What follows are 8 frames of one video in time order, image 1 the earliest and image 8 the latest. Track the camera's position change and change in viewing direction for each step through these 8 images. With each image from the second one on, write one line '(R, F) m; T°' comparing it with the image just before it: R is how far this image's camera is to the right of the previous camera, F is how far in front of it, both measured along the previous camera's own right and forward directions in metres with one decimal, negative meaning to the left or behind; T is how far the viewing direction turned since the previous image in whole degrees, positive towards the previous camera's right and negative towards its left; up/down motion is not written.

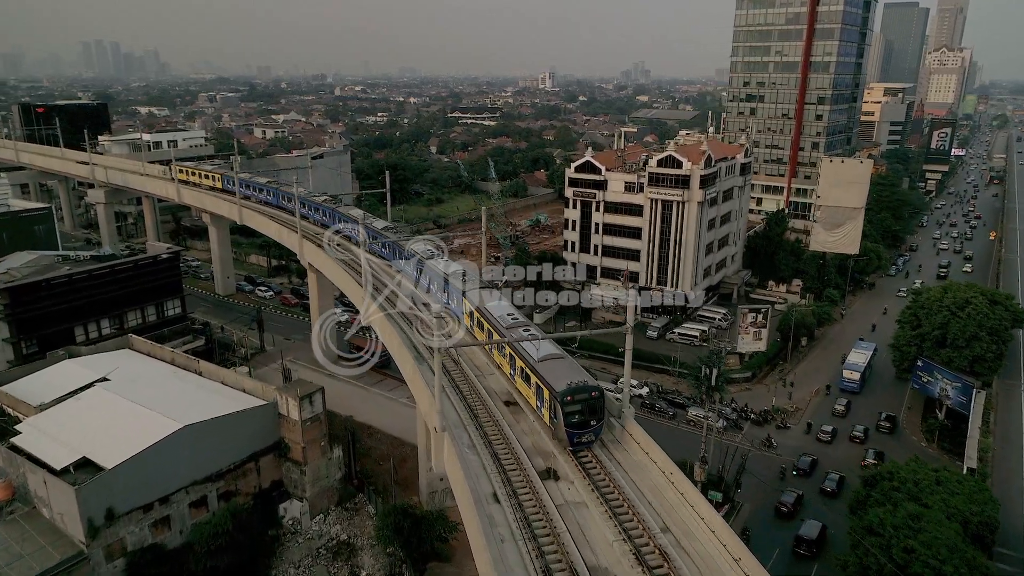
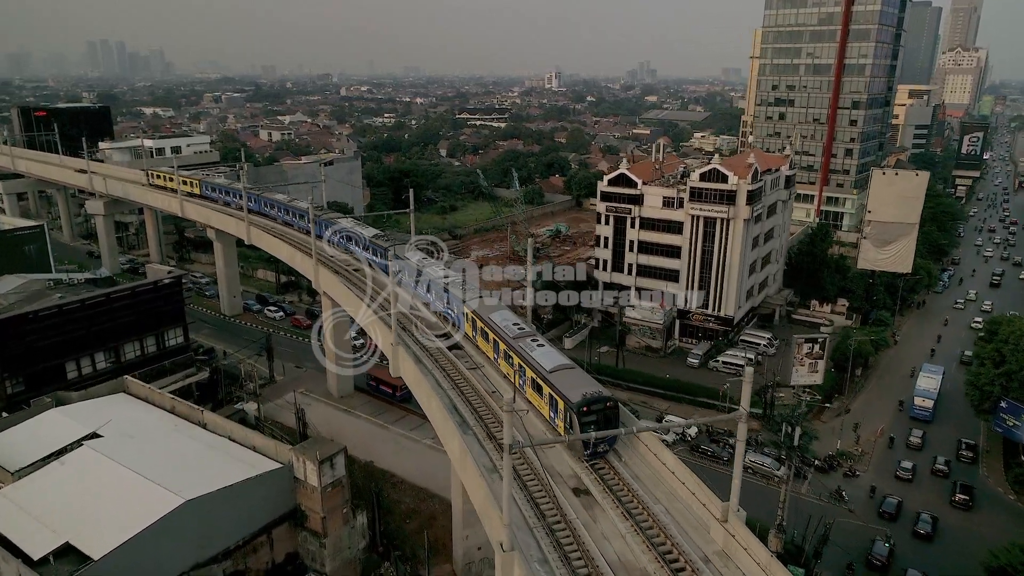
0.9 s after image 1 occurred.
(-1.3, +2.8) m; 0°
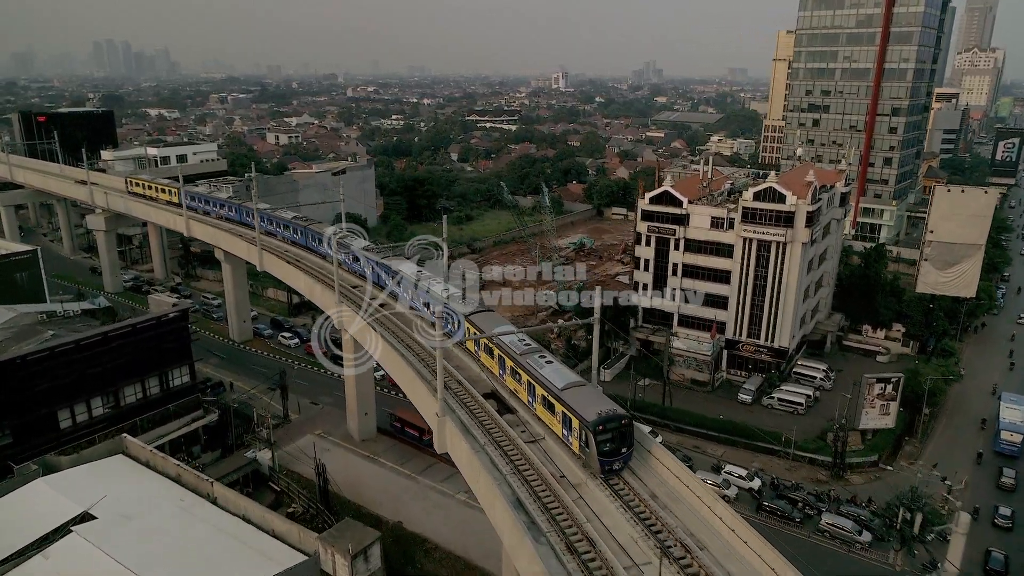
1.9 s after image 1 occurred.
(-1.4, +2.9) m; 0°
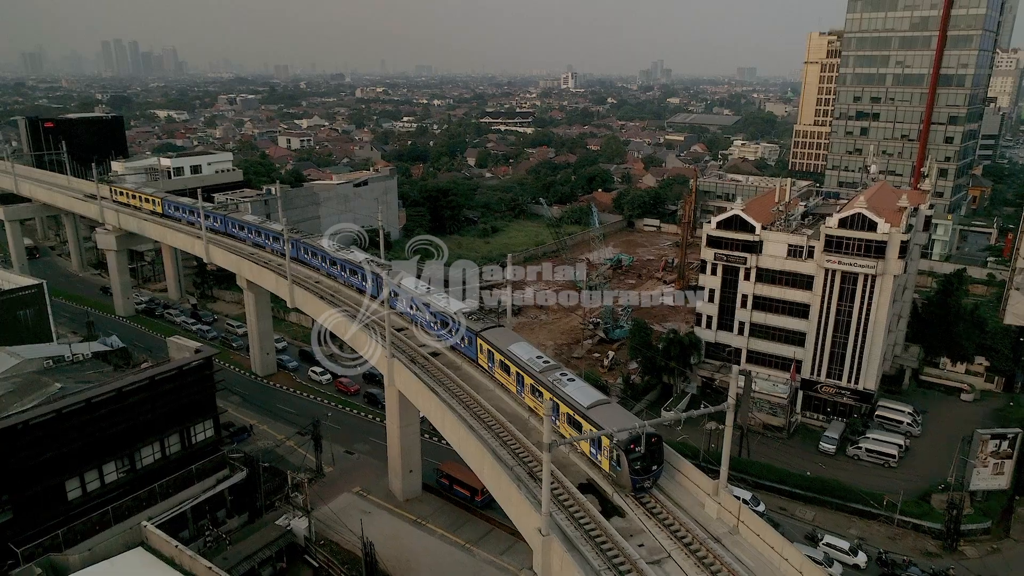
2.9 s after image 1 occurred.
(-2.0, +3.1) m; 0°
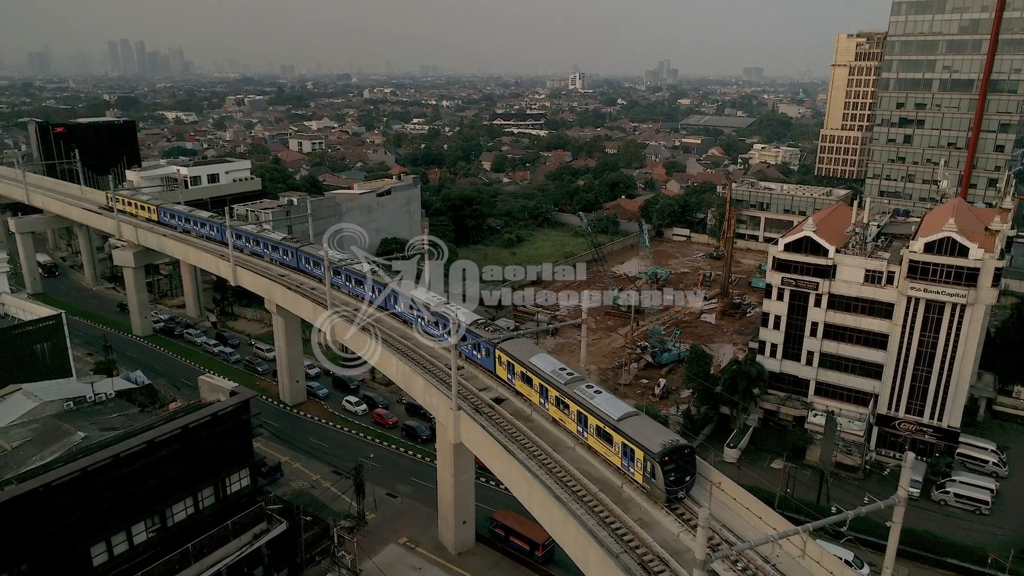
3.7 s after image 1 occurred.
(-1.9, +2.2) m; 0°
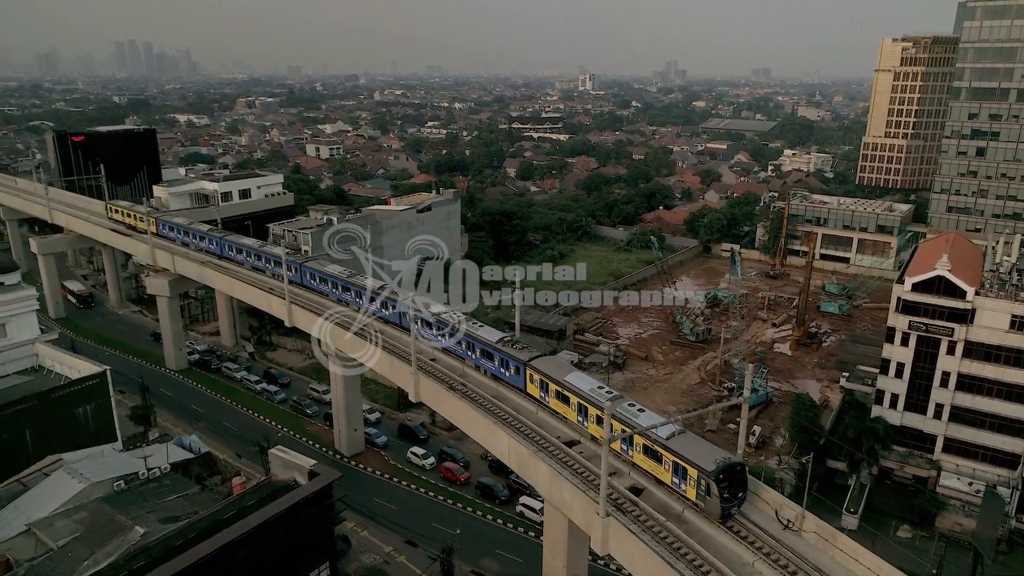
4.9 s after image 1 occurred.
(-3.2, +3.1) m; 0°
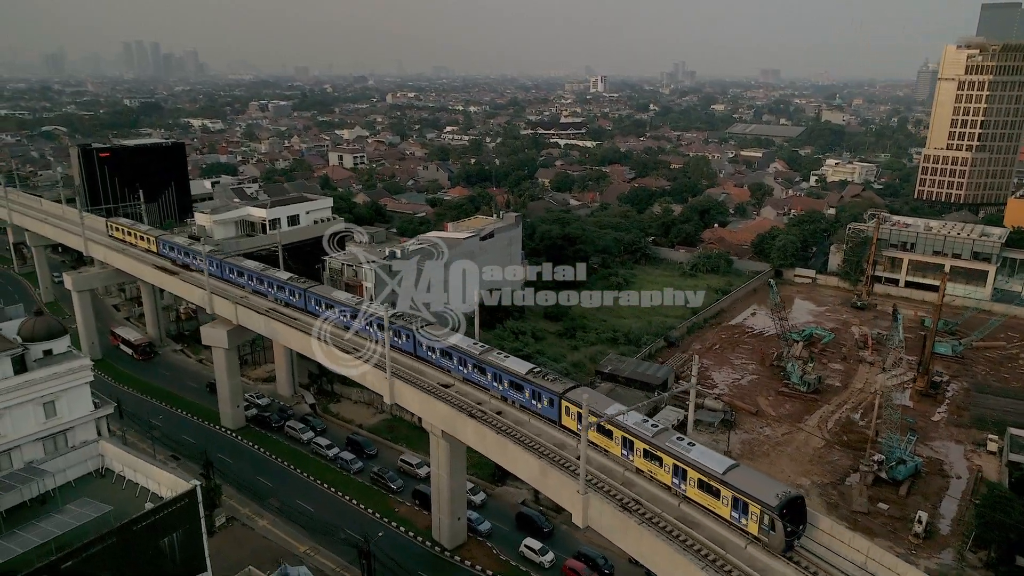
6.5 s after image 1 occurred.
(-4.4, +4.2) m; 0°
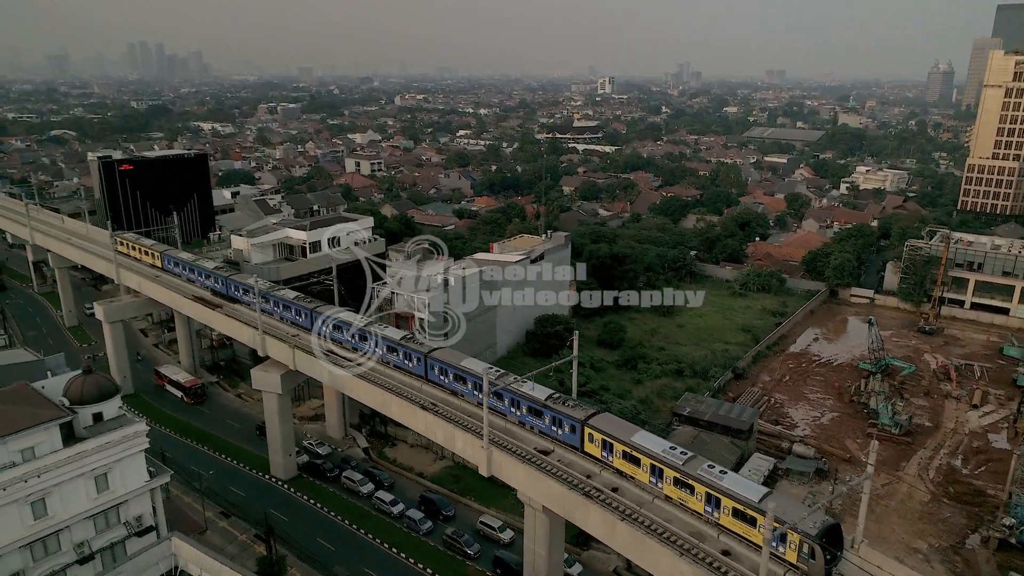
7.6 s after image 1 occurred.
(-3.2, +2.7) m; 0°
